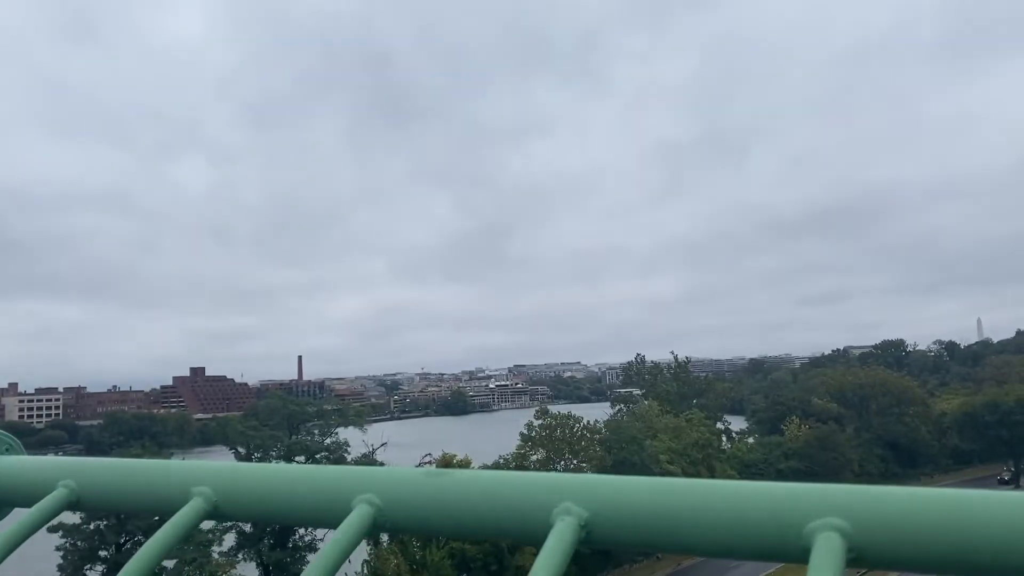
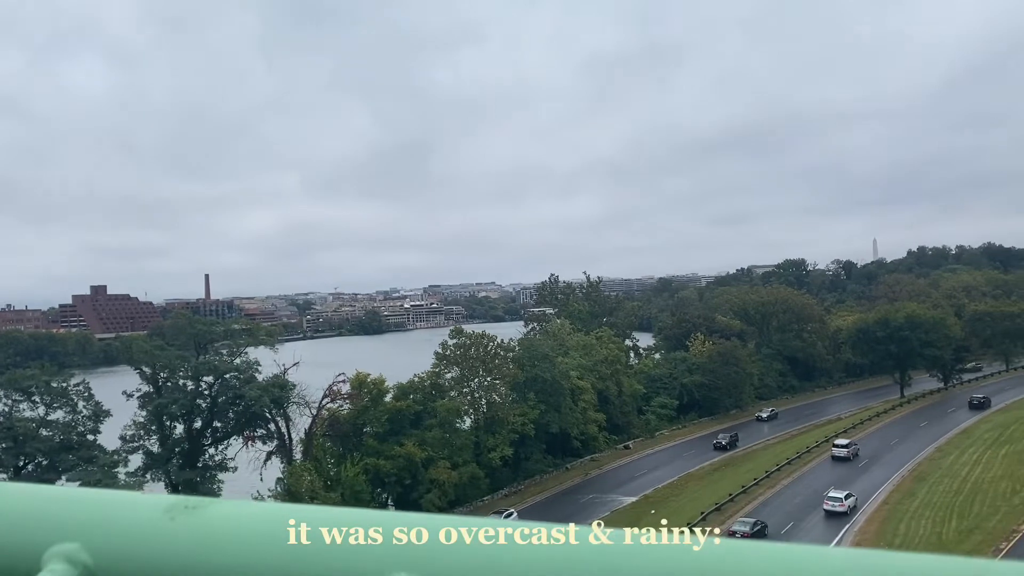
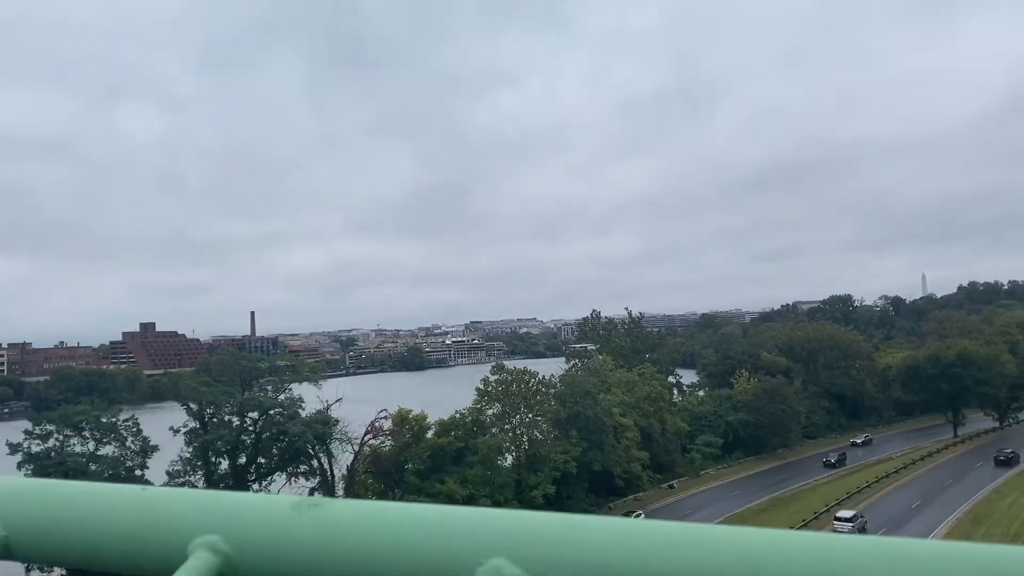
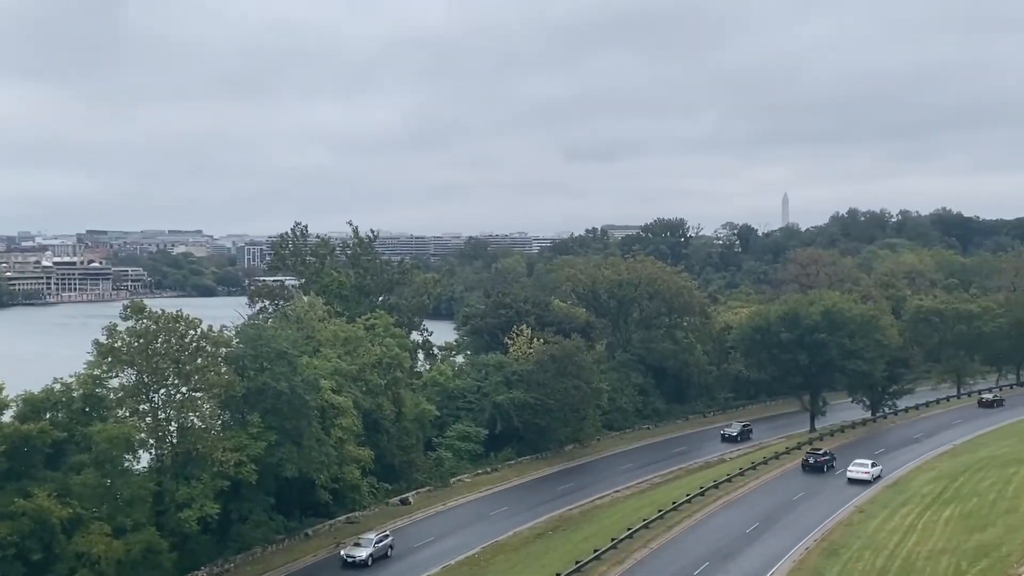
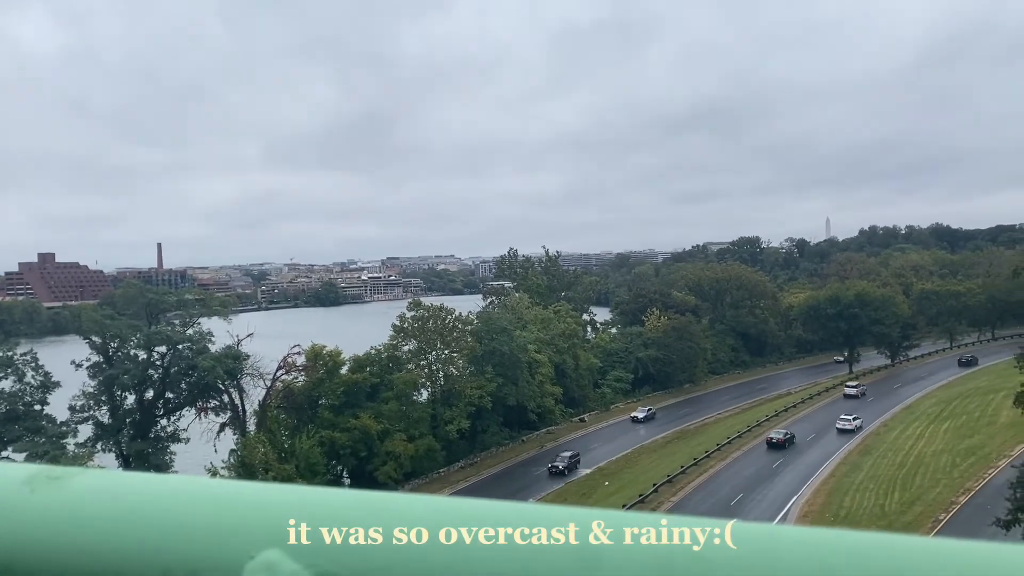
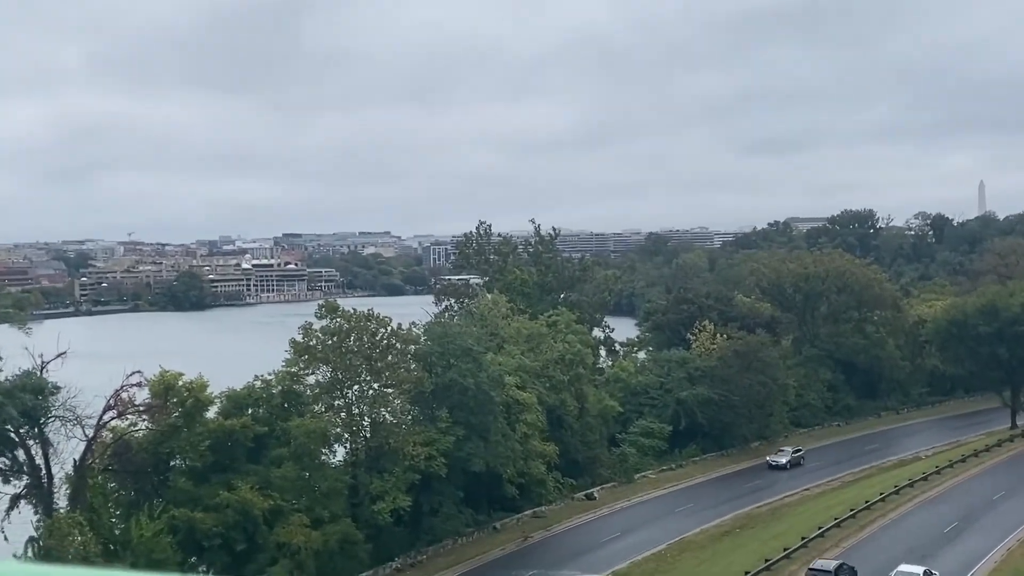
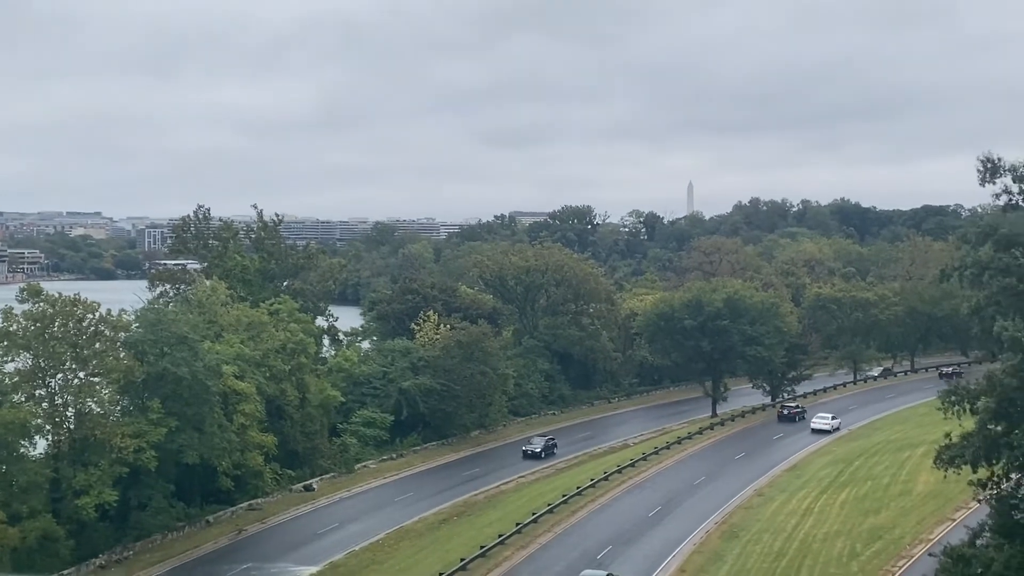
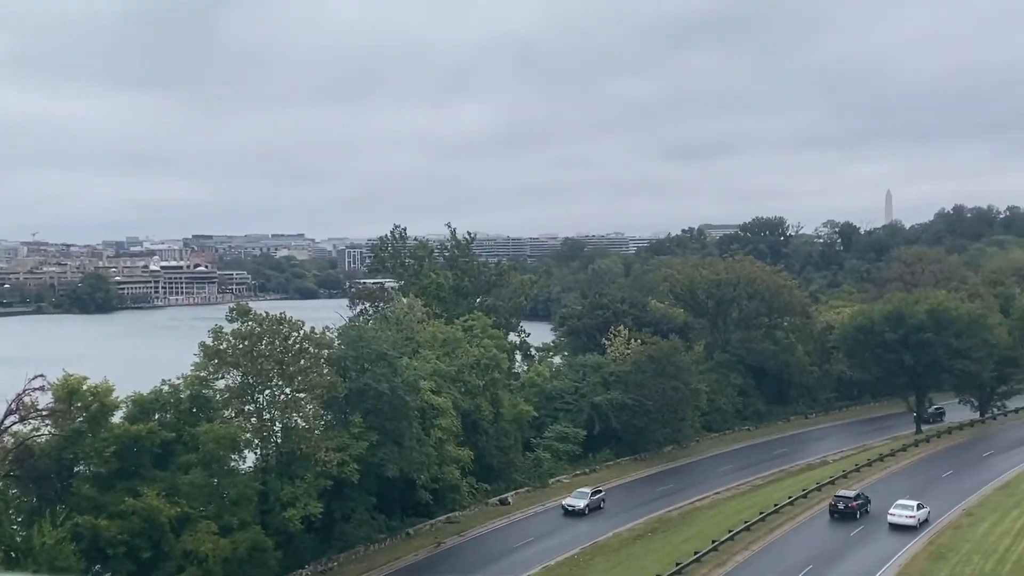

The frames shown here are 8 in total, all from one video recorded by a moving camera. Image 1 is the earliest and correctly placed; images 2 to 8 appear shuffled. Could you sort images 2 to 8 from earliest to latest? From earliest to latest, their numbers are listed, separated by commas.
3, 2, 5, 6, 8, 4, 7
